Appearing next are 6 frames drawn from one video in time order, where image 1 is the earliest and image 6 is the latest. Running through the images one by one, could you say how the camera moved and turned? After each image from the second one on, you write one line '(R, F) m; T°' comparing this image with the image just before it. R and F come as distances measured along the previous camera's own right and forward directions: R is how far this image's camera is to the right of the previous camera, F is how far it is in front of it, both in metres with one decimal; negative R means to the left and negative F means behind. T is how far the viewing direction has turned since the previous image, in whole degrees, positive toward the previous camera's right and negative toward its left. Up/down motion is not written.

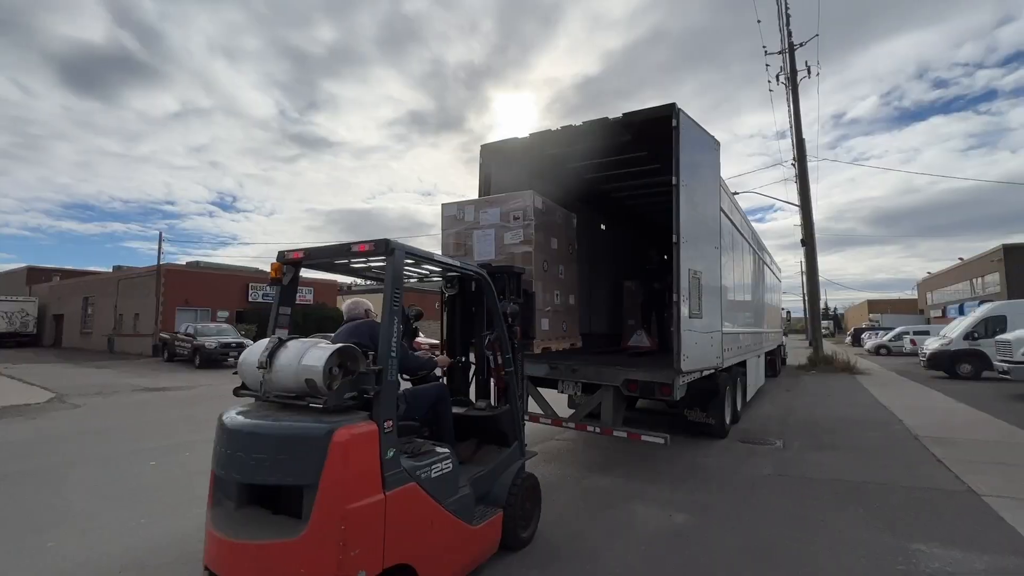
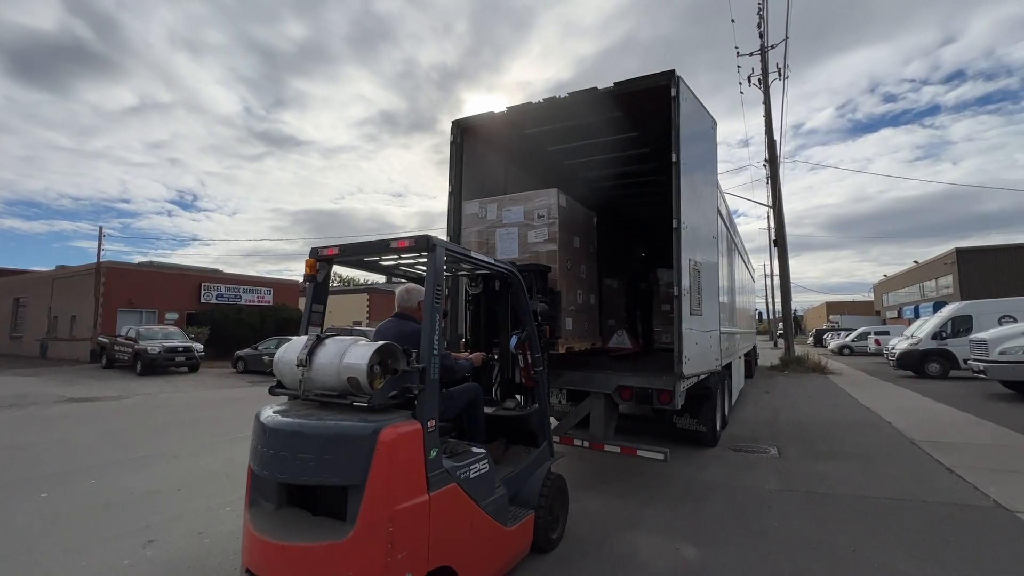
(0.0, +0.8) m; +3°
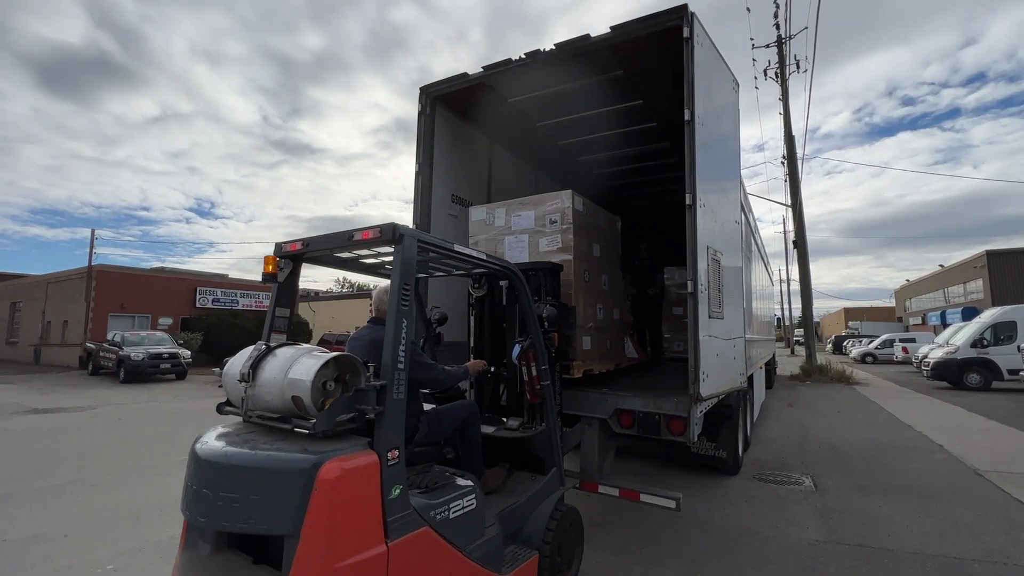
(+0.4, +1.0) m; -1°
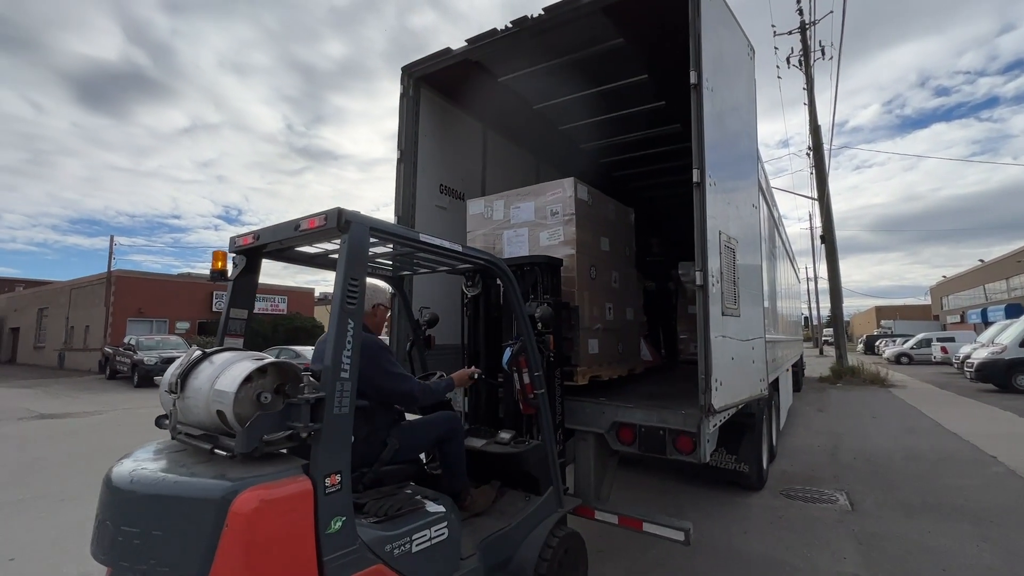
(+0.2, +0.4) m; -2°
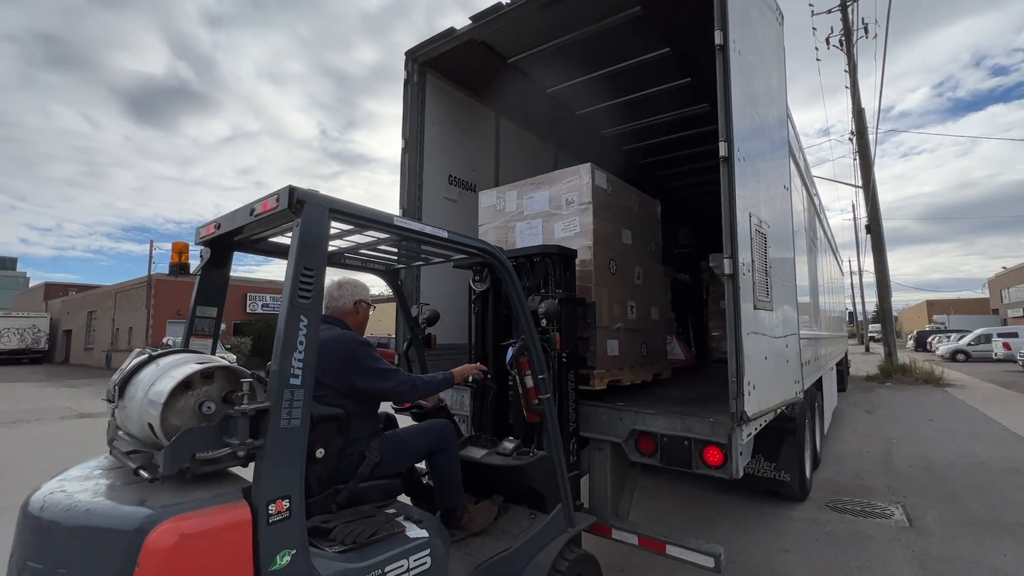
(+0.2, +0.3) m; -4°
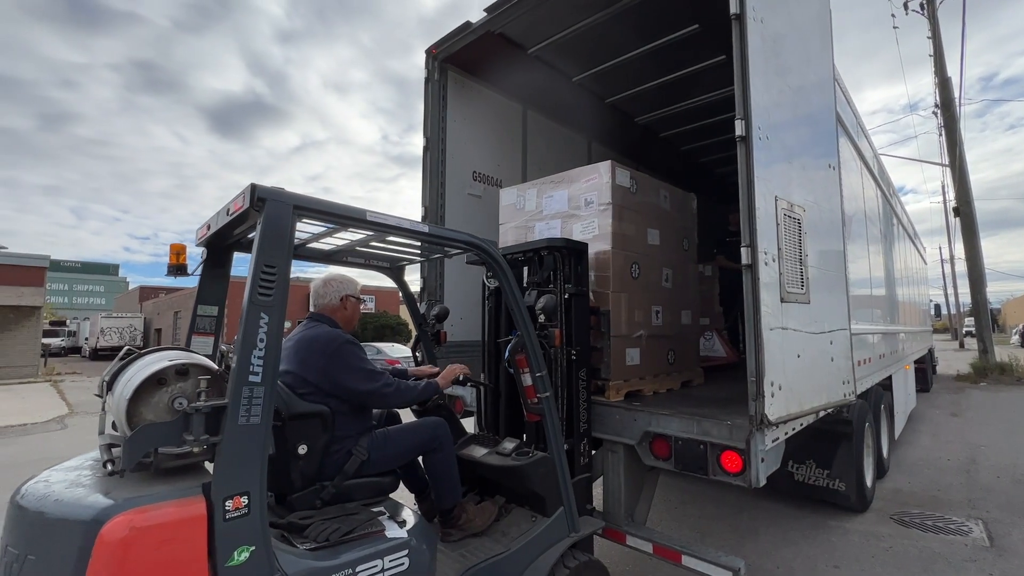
(+0.3, +0.1) m; -7°
